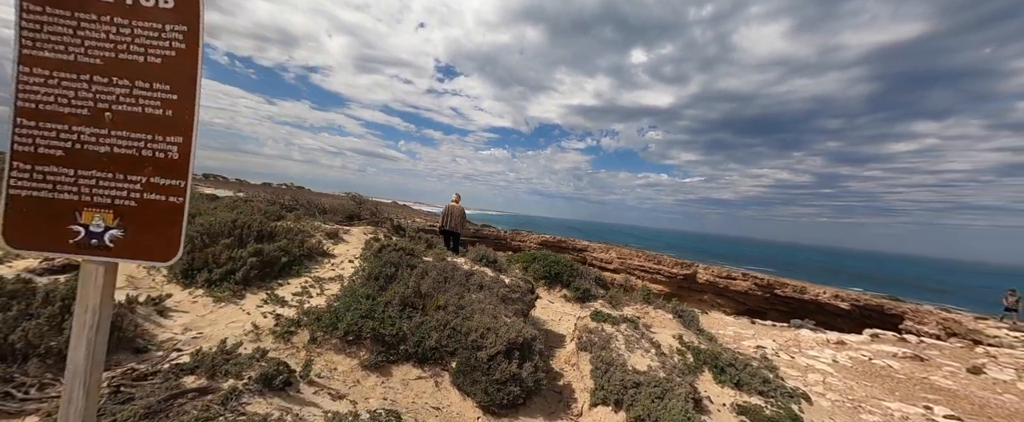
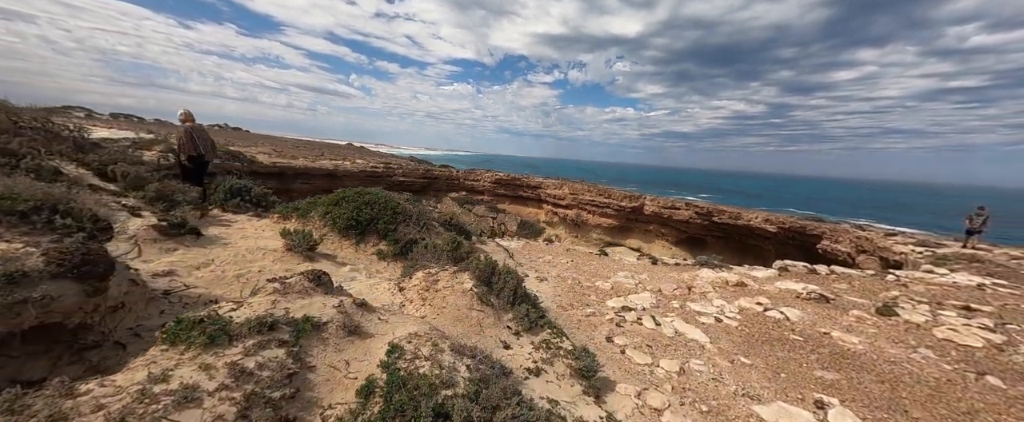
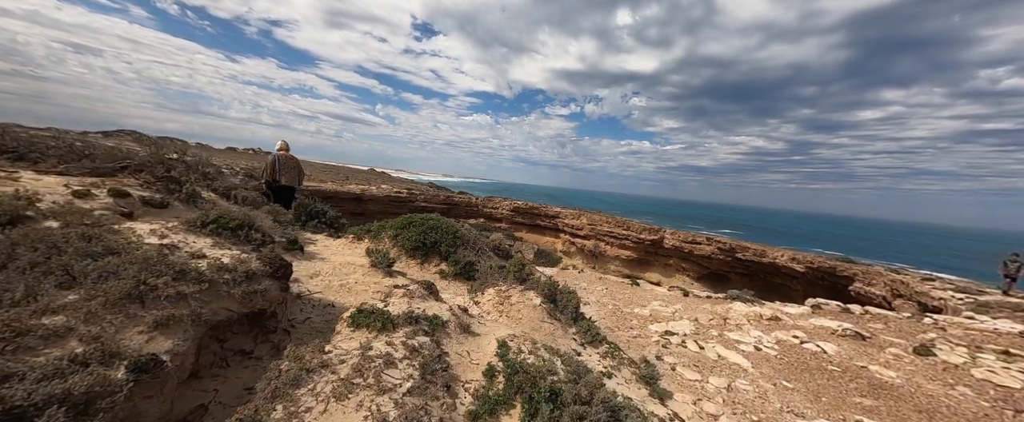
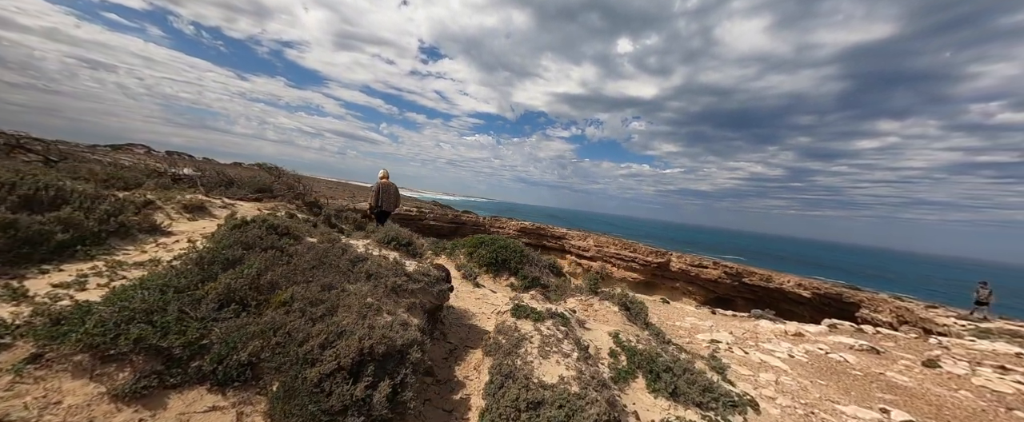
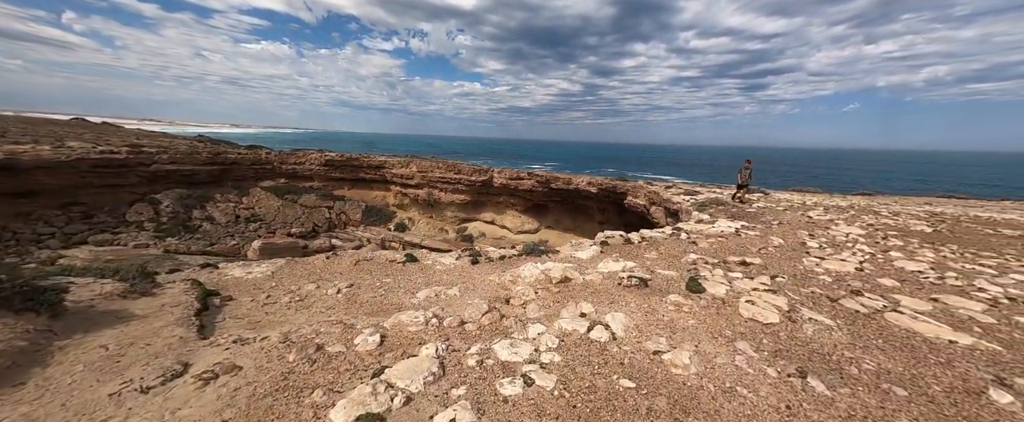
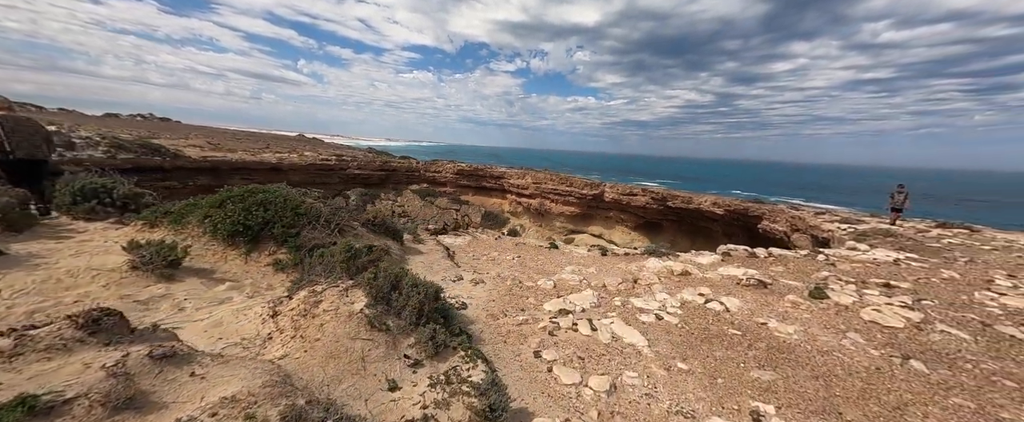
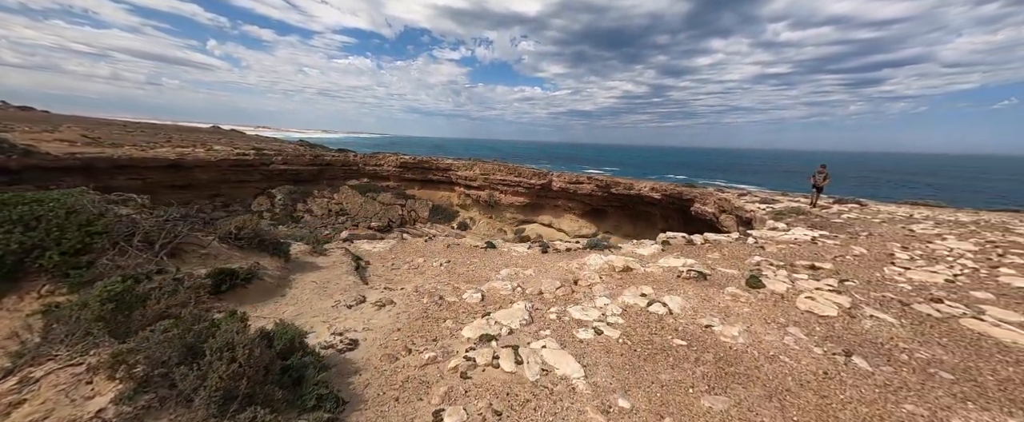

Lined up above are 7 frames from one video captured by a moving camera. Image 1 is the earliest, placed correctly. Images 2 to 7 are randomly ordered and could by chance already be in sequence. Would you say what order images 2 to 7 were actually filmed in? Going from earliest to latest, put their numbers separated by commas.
4, 3, 2, 6, 7, 5
